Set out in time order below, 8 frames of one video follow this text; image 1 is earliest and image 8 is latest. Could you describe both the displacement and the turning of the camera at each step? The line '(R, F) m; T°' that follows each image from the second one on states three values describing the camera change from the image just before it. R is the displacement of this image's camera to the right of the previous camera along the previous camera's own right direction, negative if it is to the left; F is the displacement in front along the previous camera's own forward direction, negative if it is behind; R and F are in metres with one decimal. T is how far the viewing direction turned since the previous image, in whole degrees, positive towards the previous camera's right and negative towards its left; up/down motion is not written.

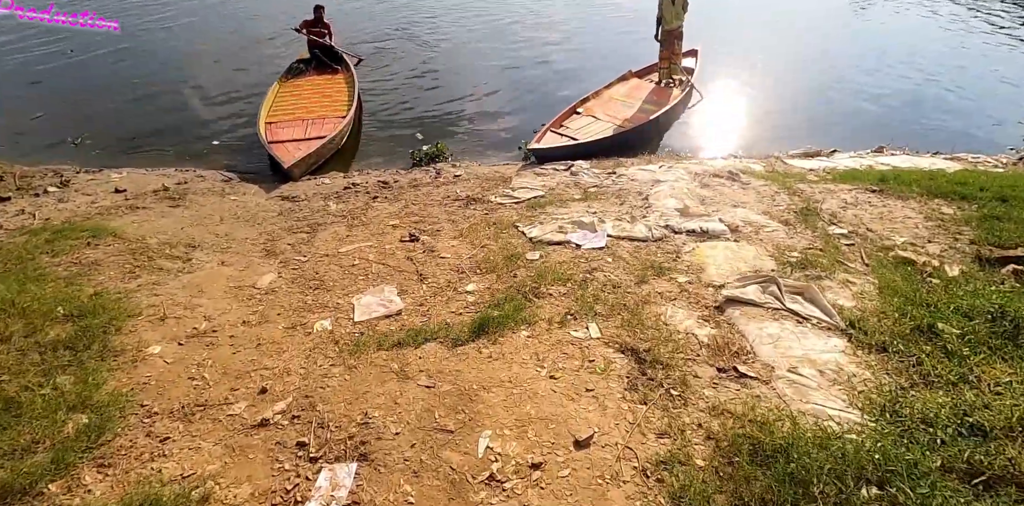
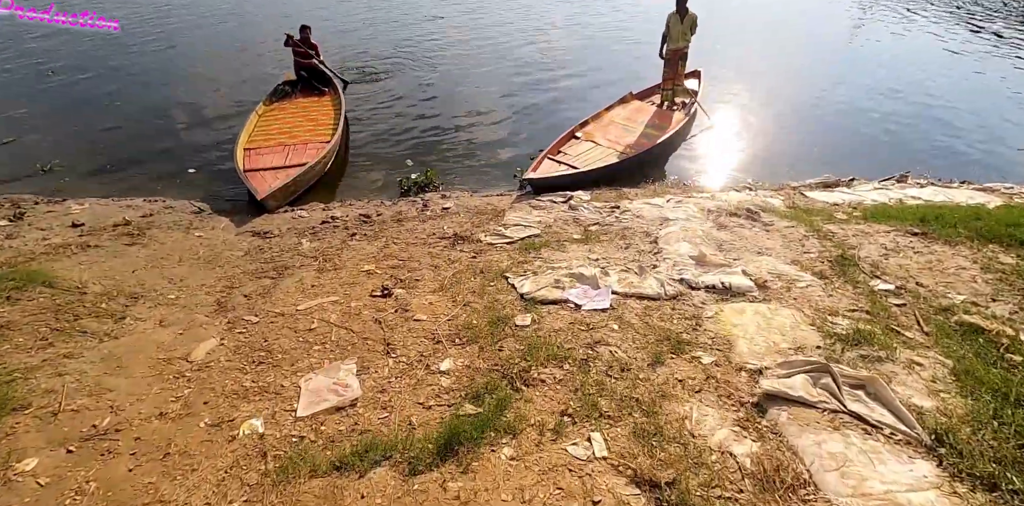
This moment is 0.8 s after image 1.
(+0.1, +0.9) m; 0°
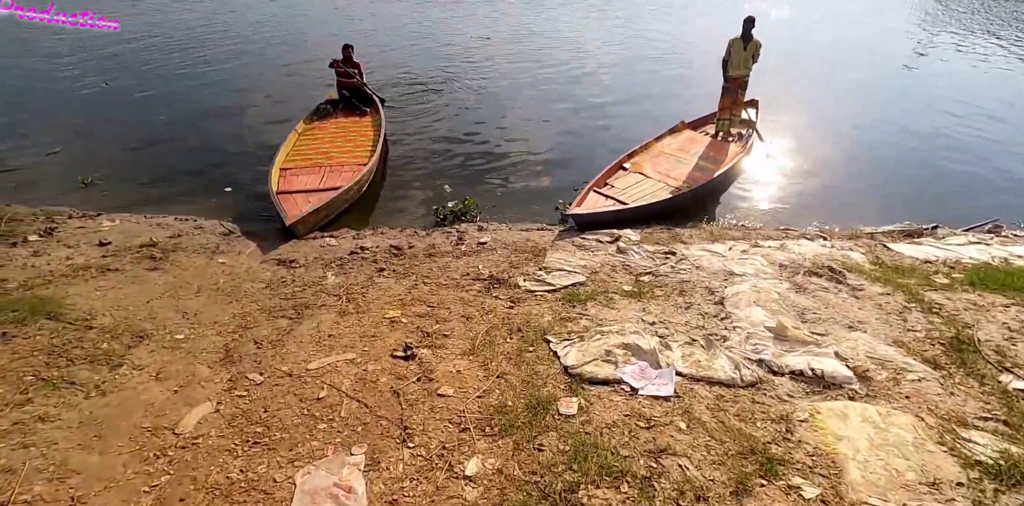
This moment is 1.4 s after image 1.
(-0.1, +0.7) m; -4°
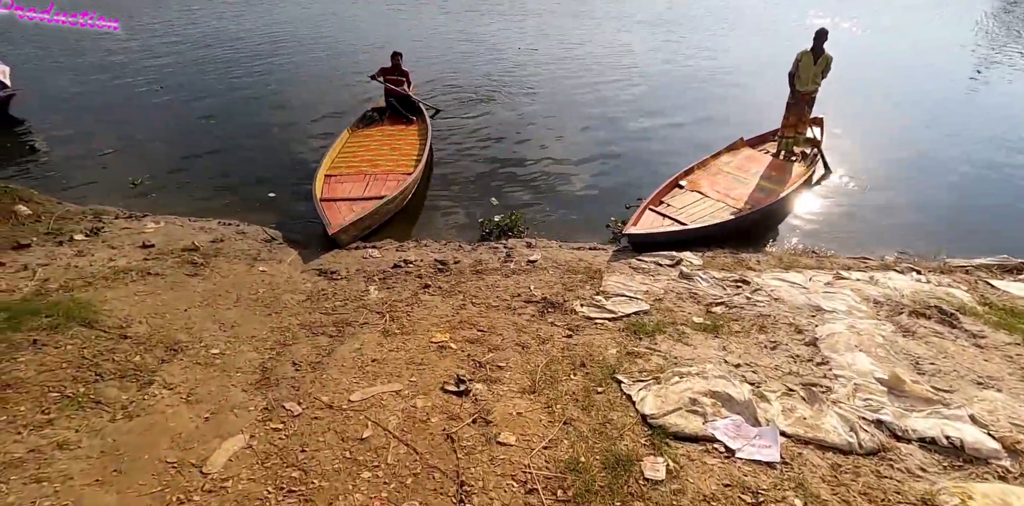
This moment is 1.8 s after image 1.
(-0.3, +0.5) m; -3°
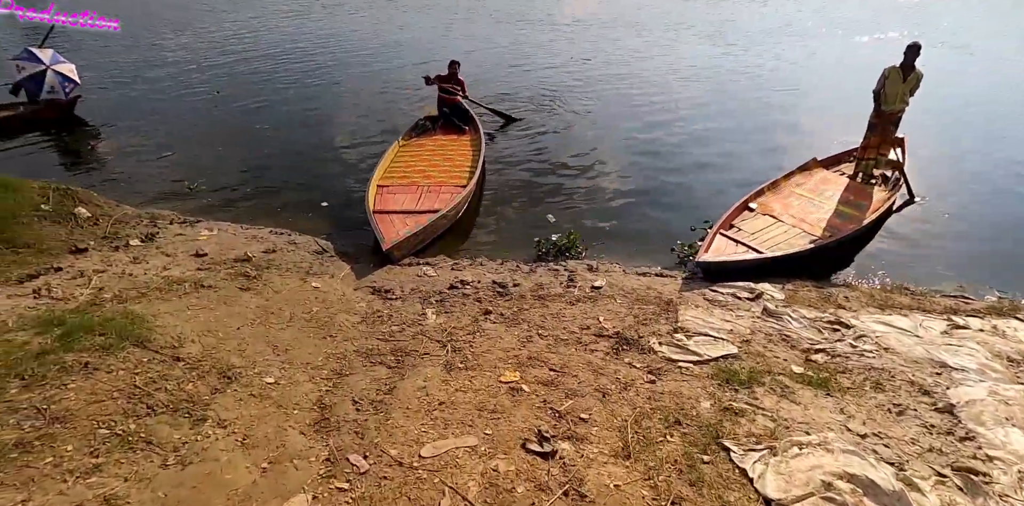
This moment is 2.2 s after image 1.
(-0.4, +0.5) m; -3°
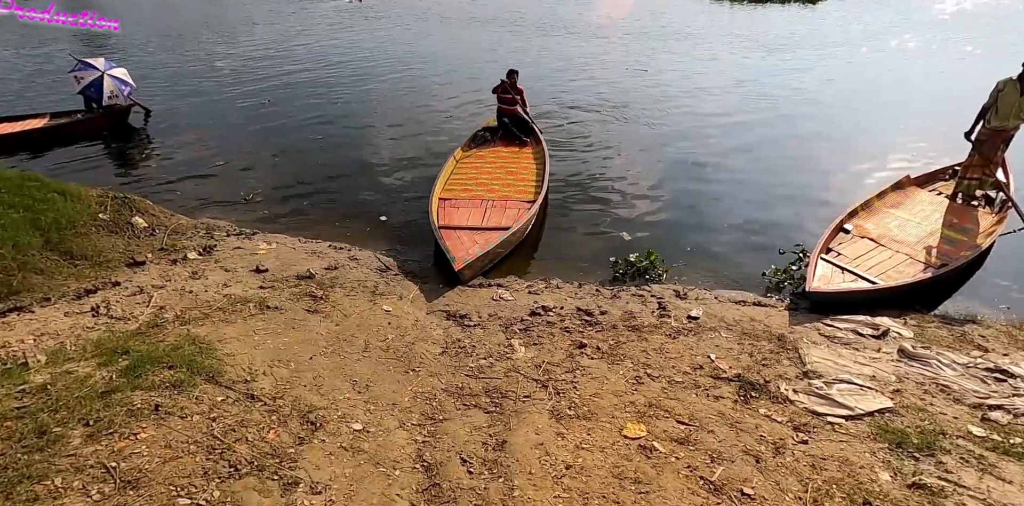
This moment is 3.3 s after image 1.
(-0.8, +0.7) m; -3°
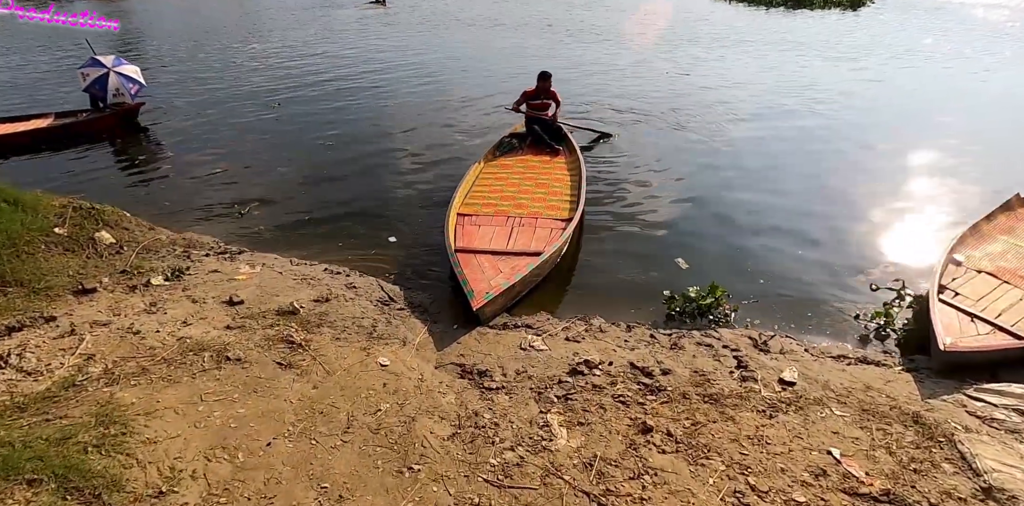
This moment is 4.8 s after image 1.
(-0.2, +1.7) m; -2°
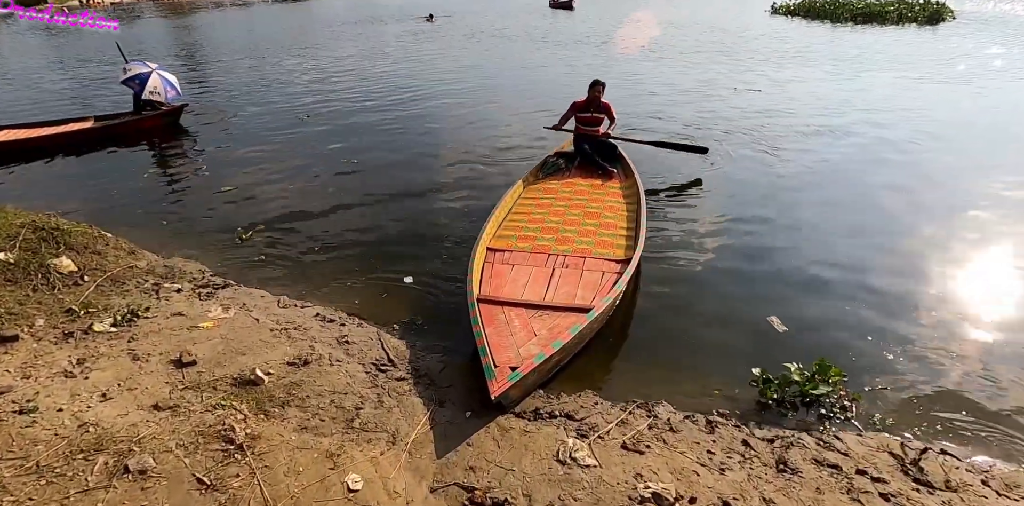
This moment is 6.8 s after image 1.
(0.0, +1.8) m; -4°
